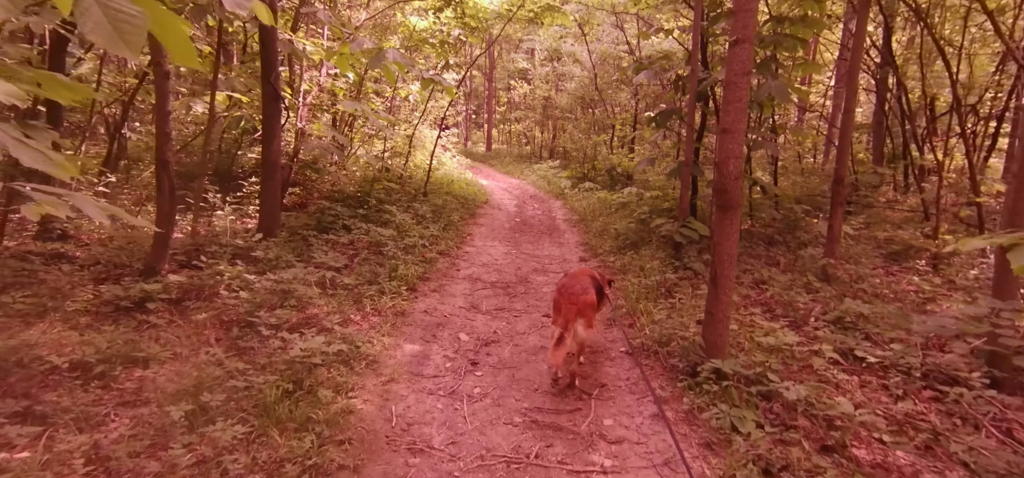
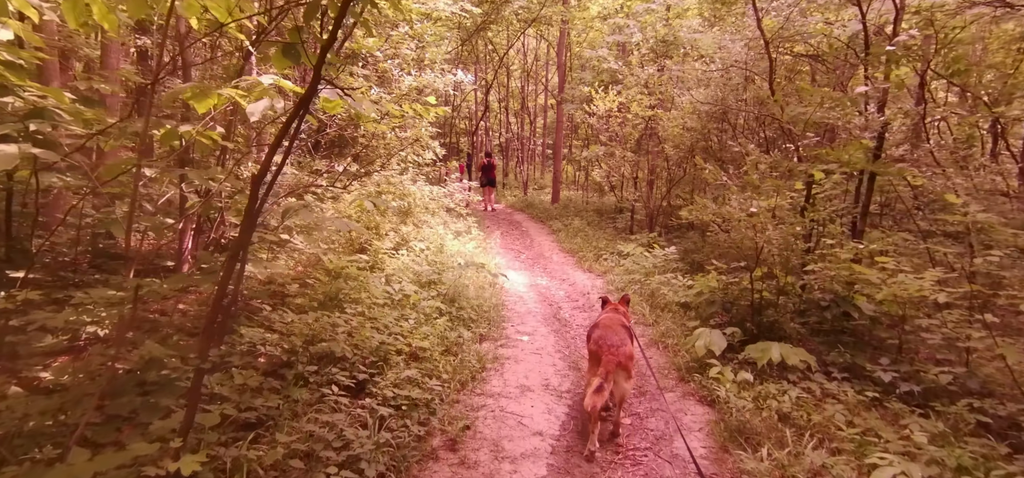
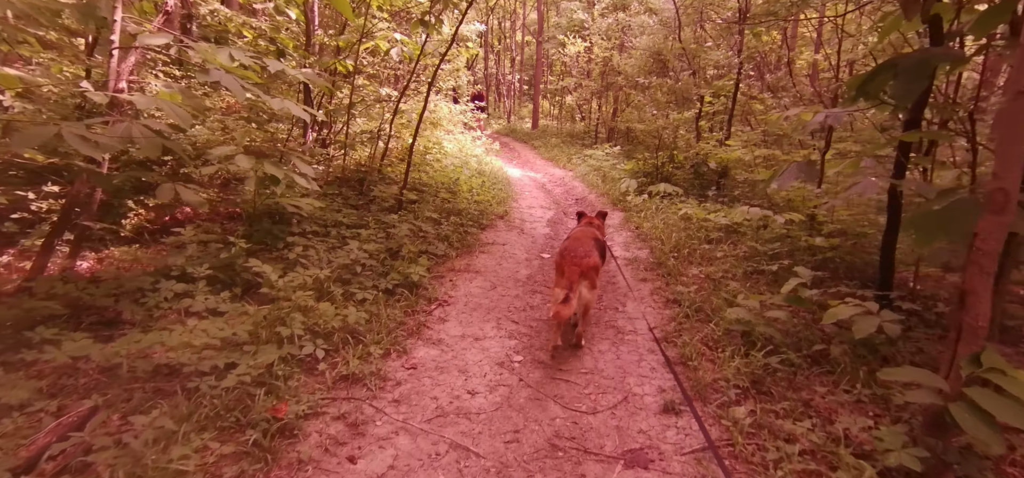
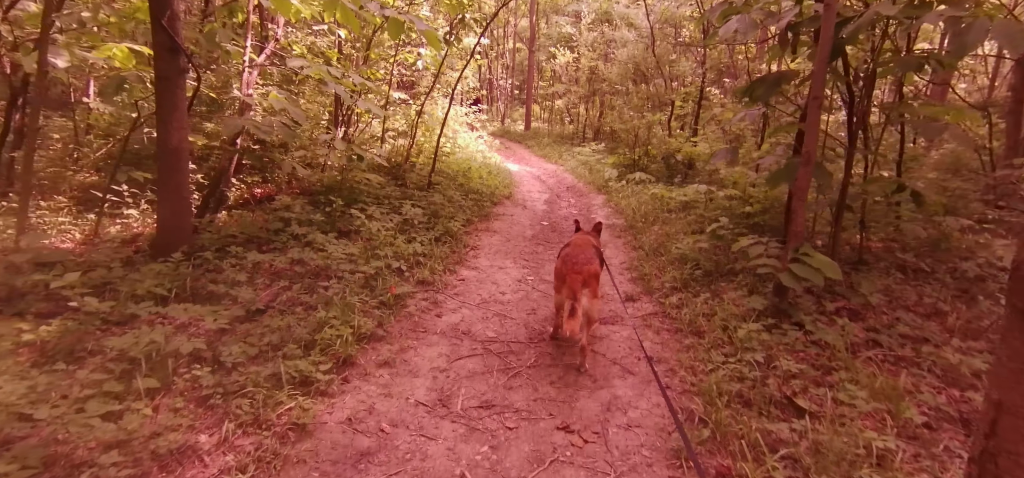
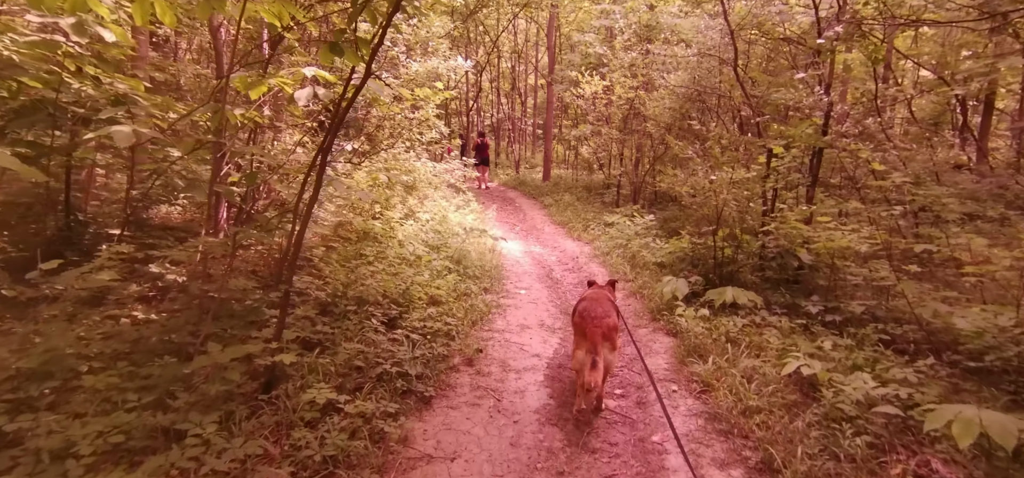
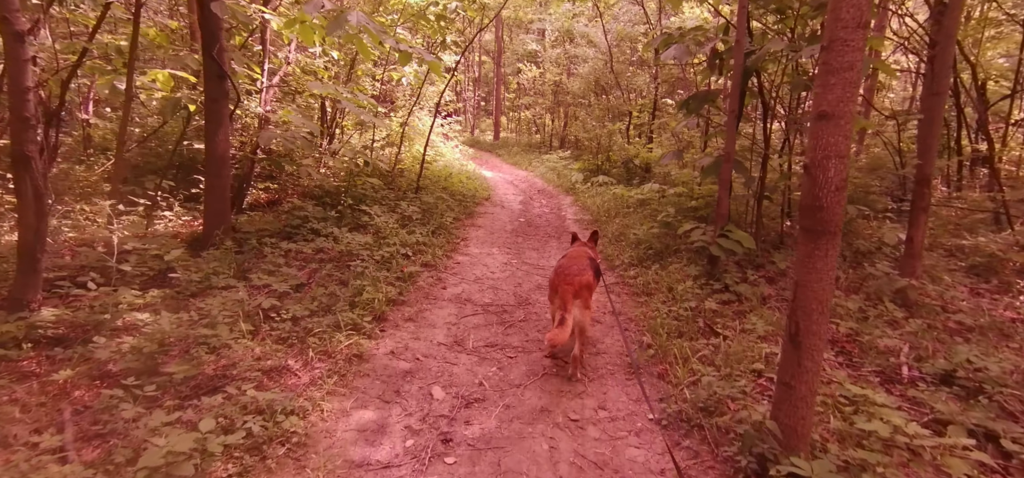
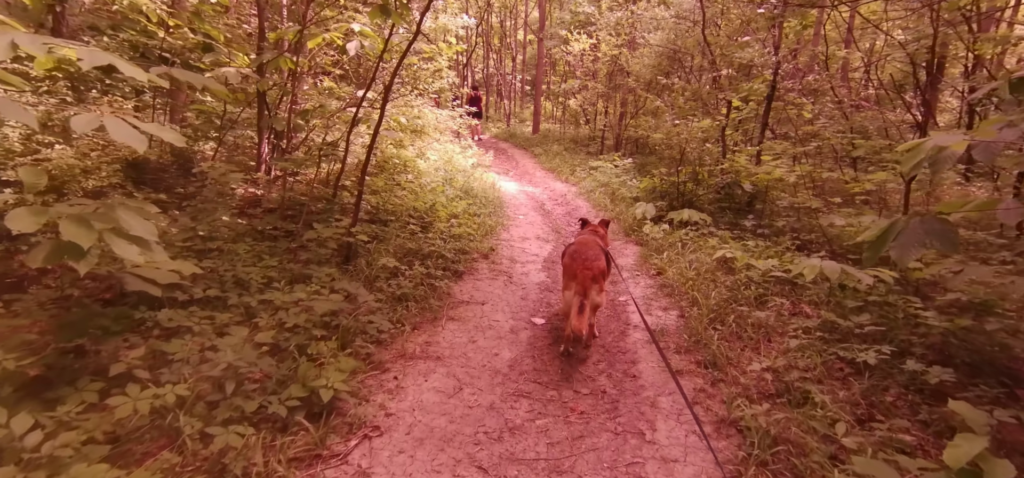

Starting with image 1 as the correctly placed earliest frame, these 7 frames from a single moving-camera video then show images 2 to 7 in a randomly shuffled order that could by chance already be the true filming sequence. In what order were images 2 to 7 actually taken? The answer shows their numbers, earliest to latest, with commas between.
6, 4, 3, 7, 5, 2
